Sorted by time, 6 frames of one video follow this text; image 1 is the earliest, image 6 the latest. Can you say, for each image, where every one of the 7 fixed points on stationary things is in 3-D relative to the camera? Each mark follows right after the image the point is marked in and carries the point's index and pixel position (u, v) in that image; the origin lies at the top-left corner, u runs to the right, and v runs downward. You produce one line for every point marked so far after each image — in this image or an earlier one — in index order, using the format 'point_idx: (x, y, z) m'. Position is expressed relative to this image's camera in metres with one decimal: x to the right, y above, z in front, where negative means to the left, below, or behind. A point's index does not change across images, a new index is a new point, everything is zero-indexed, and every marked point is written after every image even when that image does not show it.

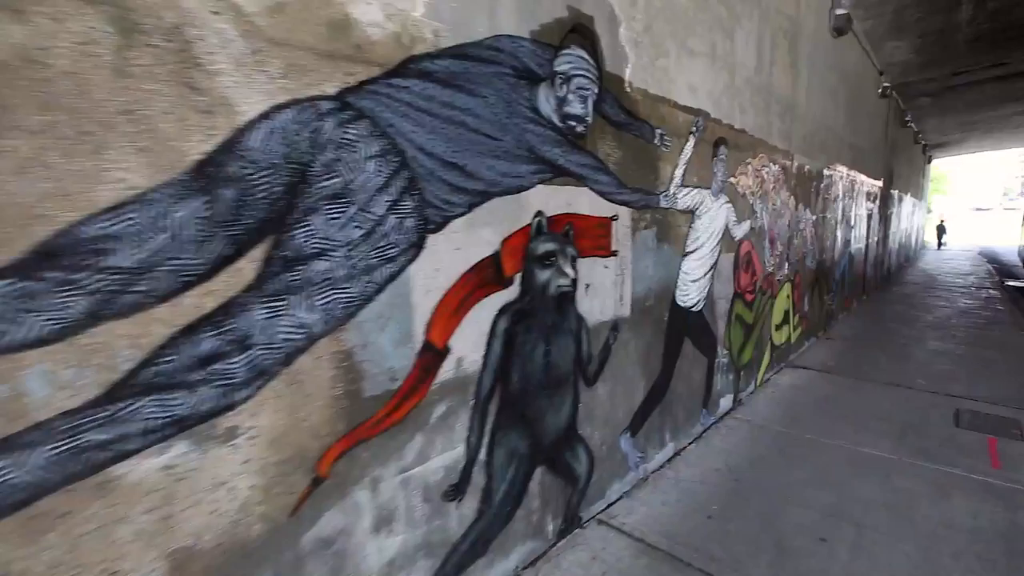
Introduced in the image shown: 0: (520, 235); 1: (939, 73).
0: (0.0, +0.3, +2.3) m
1: (+10.5, +5.3, +11.5) m
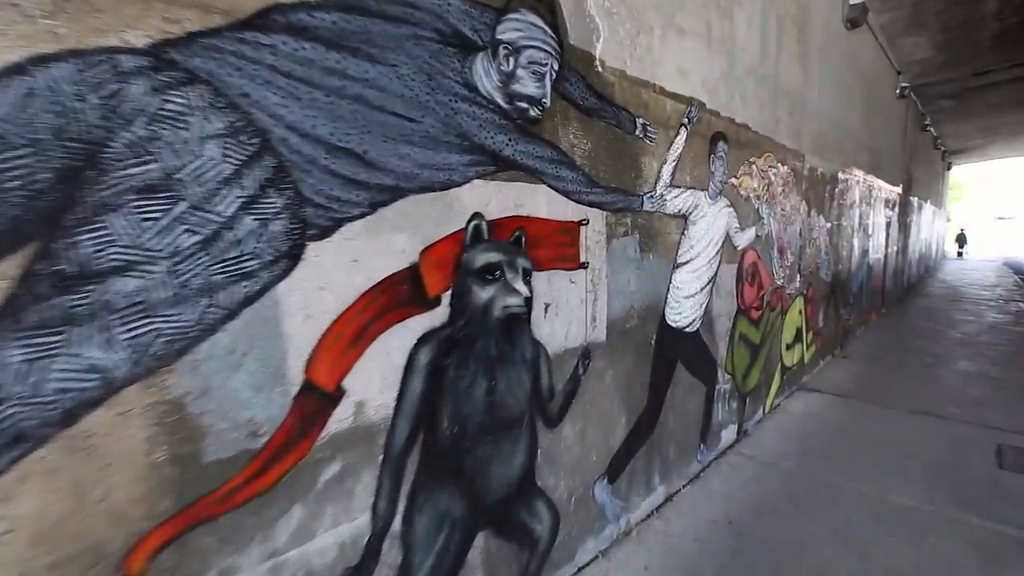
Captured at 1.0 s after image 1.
0: (-0.2, +0.2, +1.8) m
1: (+10.5, +5.0, +10.9) m
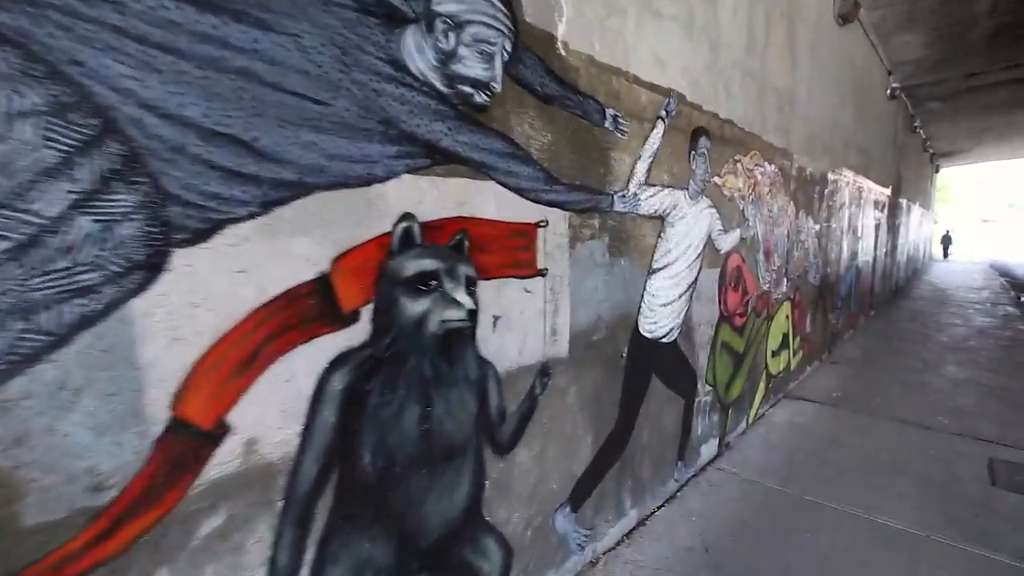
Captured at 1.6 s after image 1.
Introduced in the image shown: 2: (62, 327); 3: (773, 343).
0: (-0.5, +0.1, +1.5) m
1: (+10.1, +4.9, +10.8) m
2: (-1.0, -0.1, +1.0) m
3: (+2.6, -0.6, +4.7) m
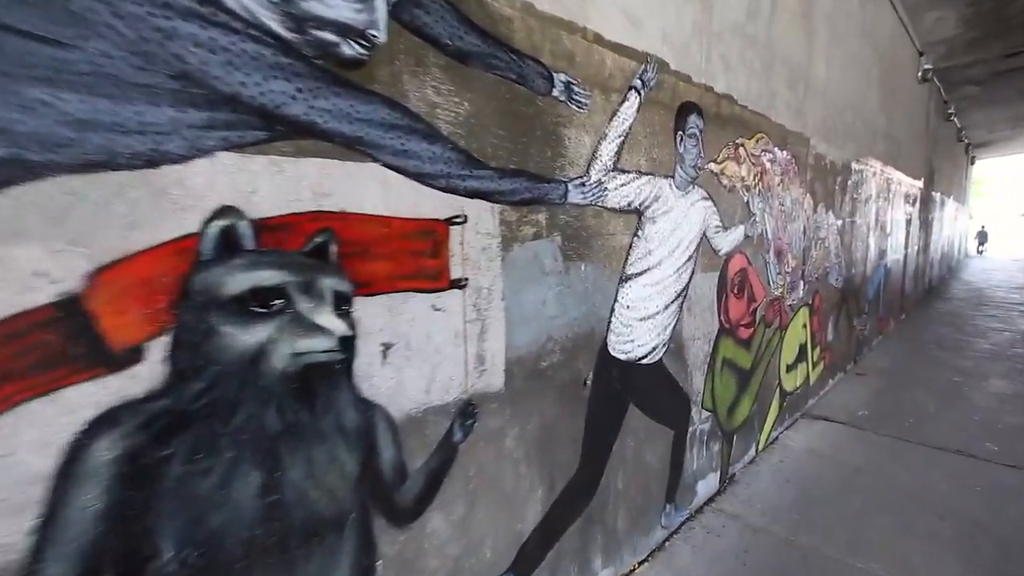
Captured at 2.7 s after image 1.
0: (-0.8, +0.1, +1.1) m
1: (+10.1, +4.9, +9.9) m
2: (-1.4, -0.1, +0.6) m
3: (+2.4, -0.6, +4.1) m
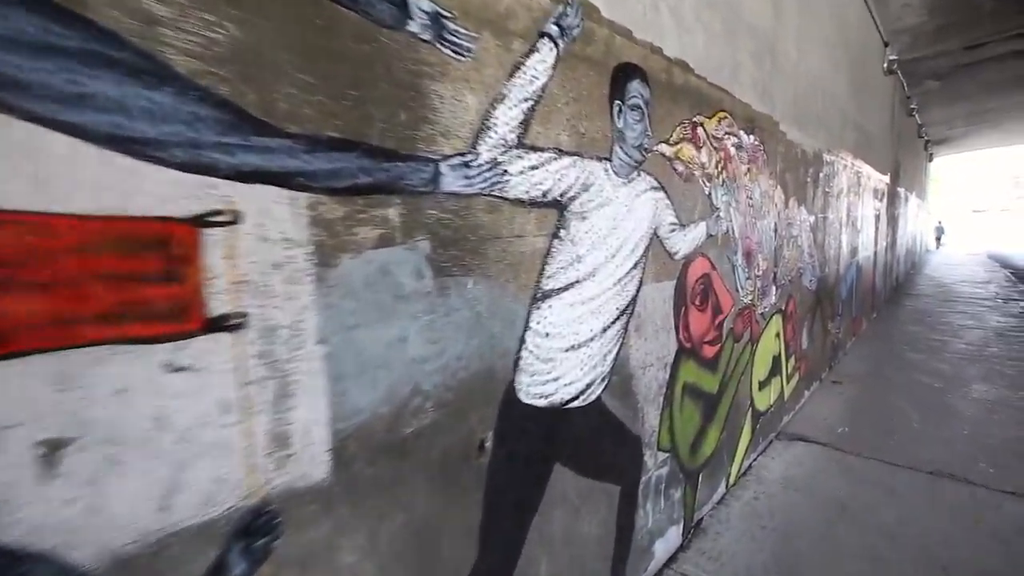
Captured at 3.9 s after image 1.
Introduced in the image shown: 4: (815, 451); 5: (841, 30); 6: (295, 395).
0: (-1.2, 0.0, +0.4) m
1: (+9.2, +5.0, +9.7) m
2: (-1.7, -0.3, -0.1) m
3: (+1.9, -0.6, +3.6) m
4: (+2.5, -1.3, +3.8) m
5: (+4.0, +3.1, +5.6) m
6: (-0.5, -0.3, +1.1) m
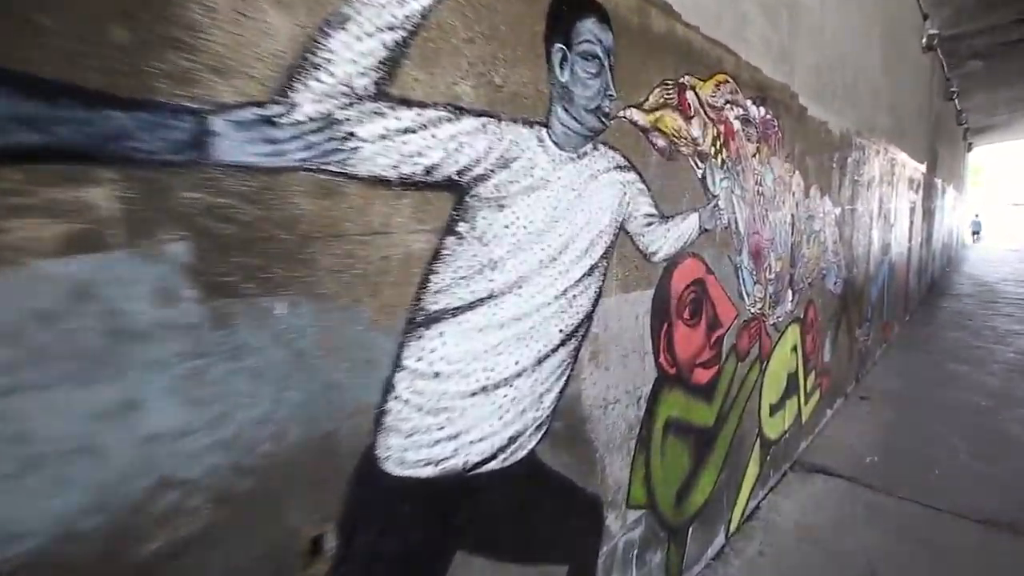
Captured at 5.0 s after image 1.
0: (-1.6, -0.1, -0.1) m
1: (+9.2, +5.0, +8.7) m
2: (-2.1, -0.3, -0.5) m
3: (+1.7, -0.7, +3.0) m
4: (+2.2, -1.3, +3.2) m
5: (+3.8, +3.1, +4.9) m
6: (-0.8, -0.3, +0.6) m
